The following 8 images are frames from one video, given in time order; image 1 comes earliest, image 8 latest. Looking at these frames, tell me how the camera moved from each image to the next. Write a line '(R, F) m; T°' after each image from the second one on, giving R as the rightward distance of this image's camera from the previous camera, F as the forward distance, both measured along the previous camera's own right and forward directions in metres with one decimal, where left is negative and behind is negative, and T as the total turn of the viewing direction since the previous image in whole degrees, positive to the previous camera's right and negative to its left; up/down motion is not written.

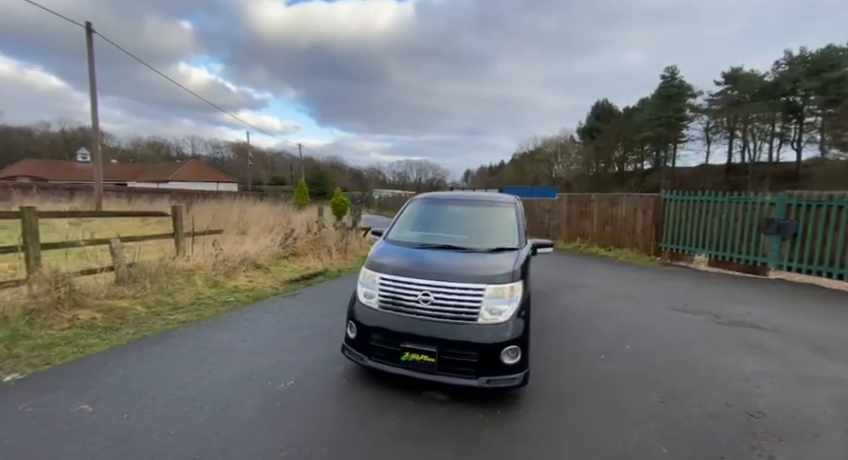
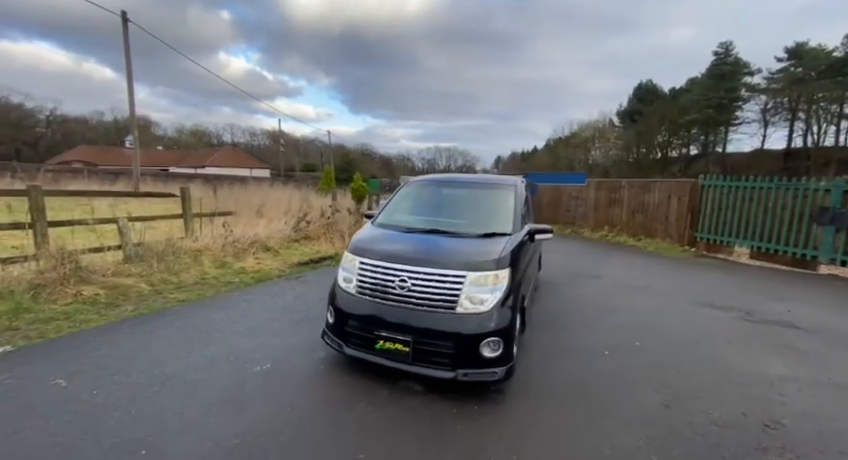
(+0.5, +0.2) m; -5°
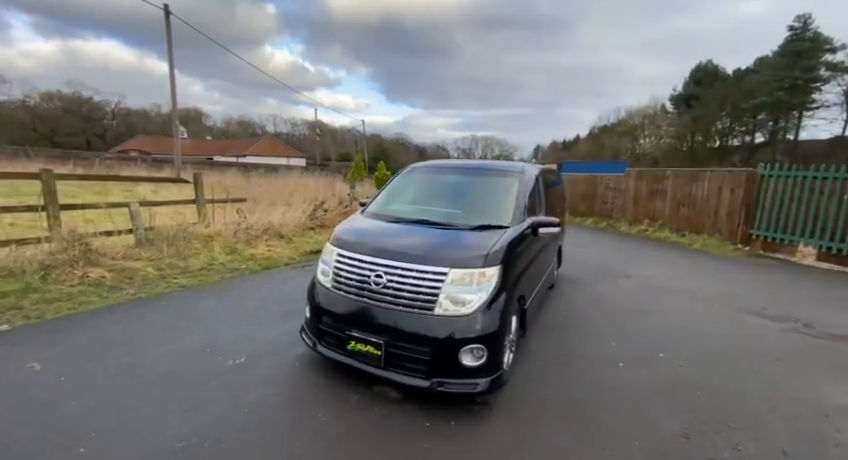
(+0.5, +0.4) m; -6°
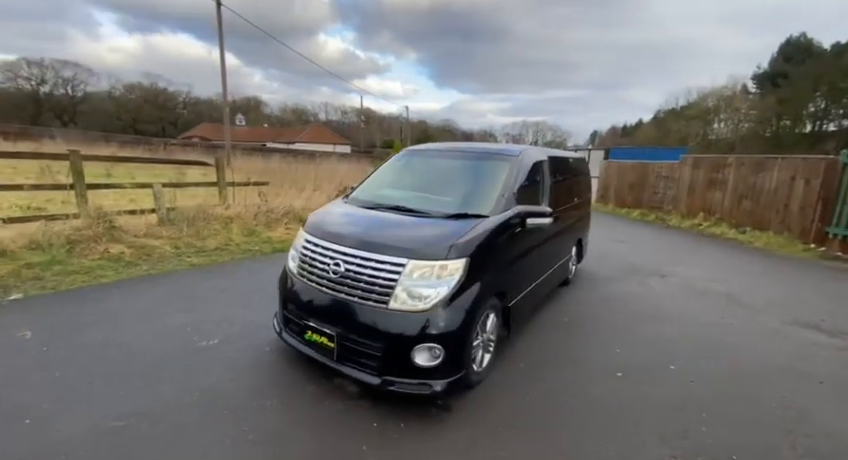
(+0.6, +0.3) m; -8°
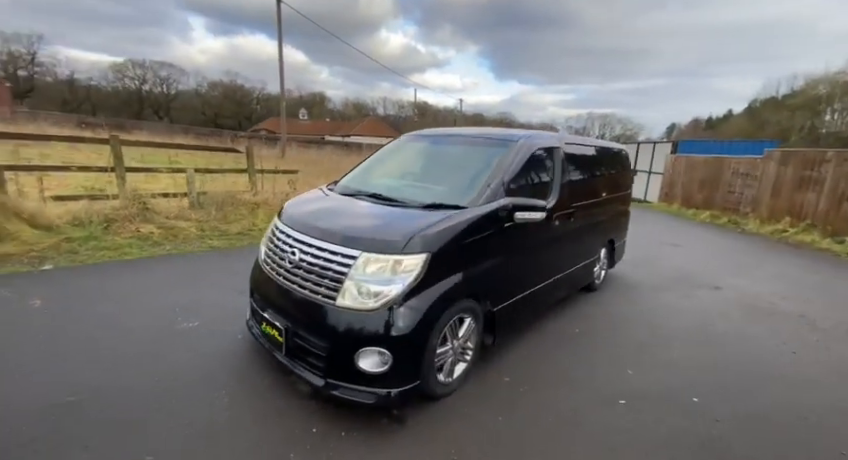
(+0.6, +0.3) m; -9°
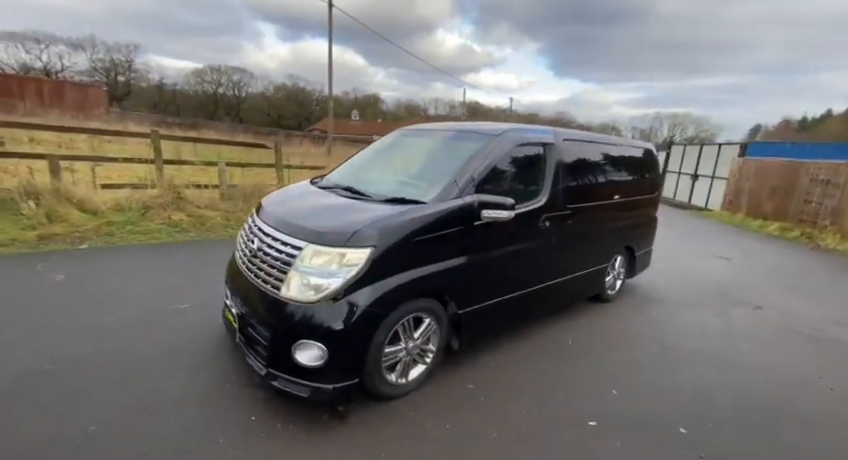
(+0.6, +0.1) m; -8°
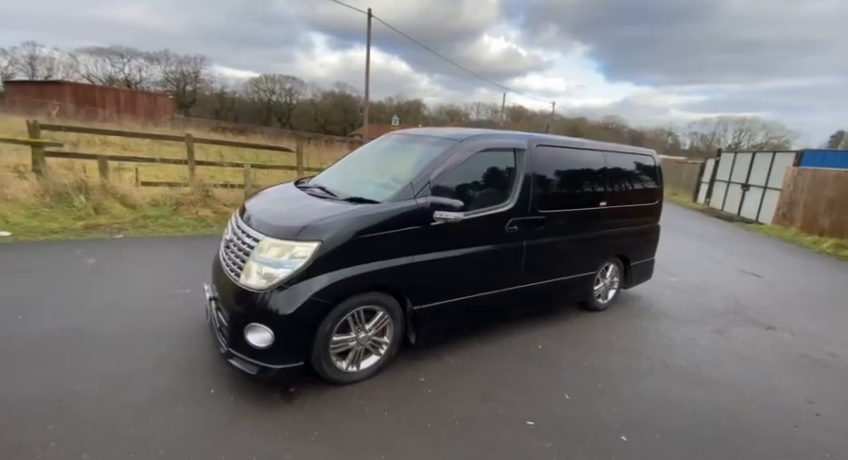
(+0.6, -0.1) m; -7°
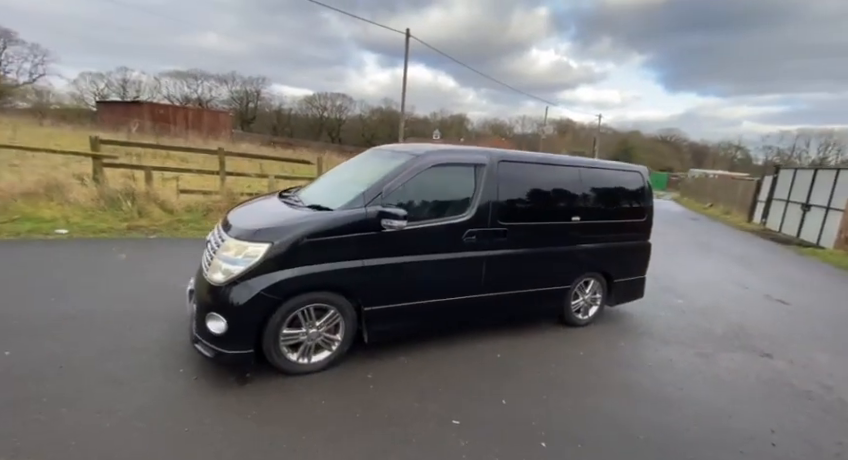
(+0.7, -0.1) m; -7°
